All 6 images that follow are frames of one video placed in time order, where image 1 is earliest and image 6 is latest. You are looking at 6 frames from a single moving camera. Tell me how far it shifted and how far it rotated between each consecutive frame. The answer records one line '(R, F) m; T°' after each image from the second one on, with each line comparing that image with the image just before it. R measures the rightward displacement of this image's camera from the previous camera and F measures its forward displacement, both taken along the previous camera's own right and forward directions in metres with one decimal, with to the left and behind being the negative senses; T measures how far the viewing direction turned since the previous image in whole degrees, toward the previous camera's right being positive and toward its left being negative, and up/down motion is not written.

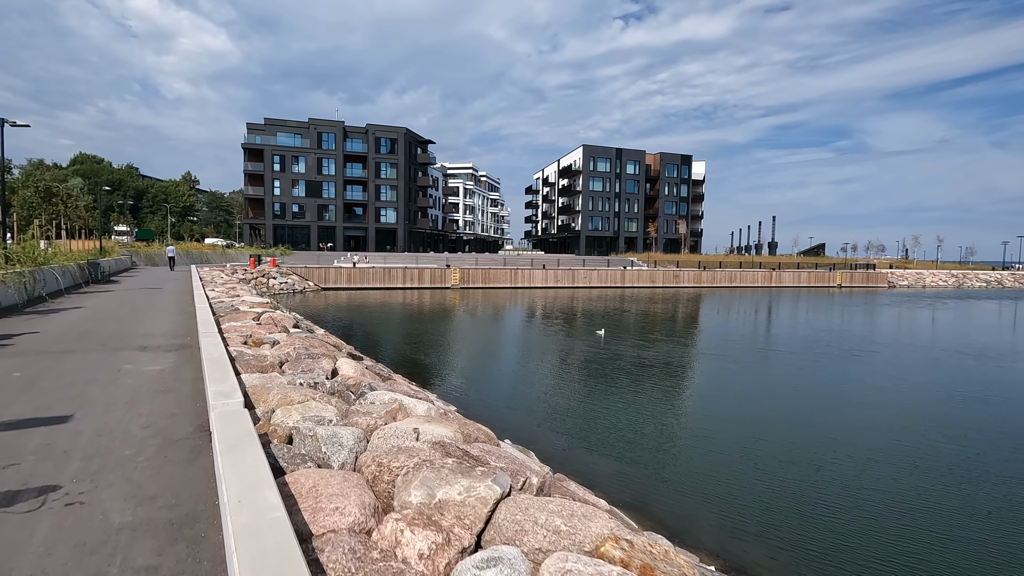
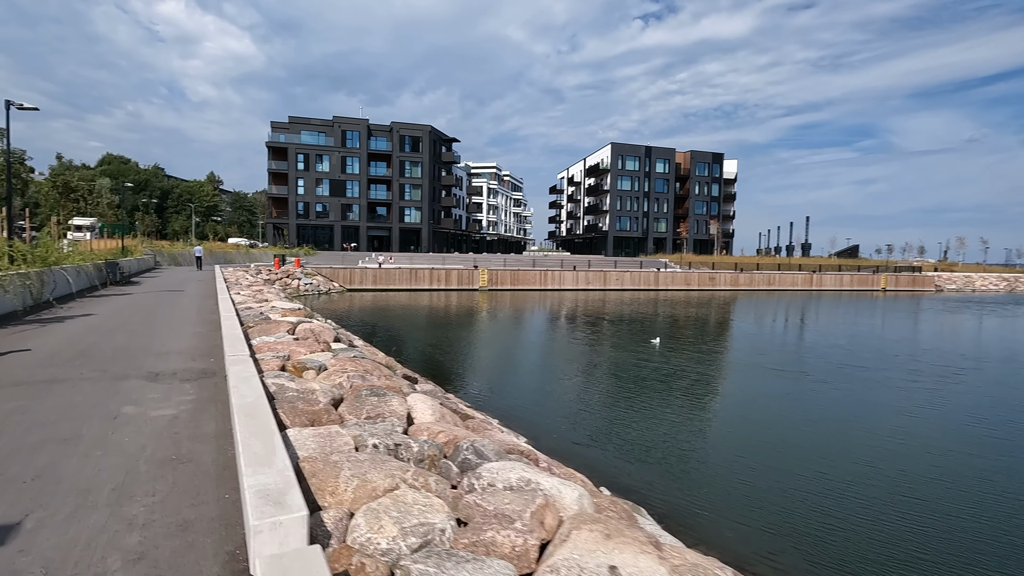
(-1.1, +1.8) m; -2°
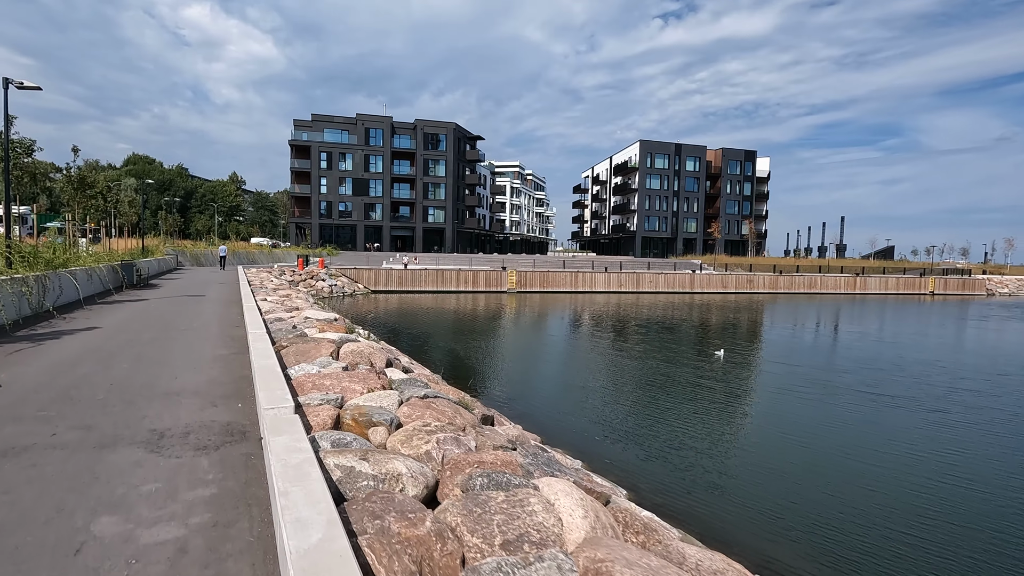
(-1.1, +1.8) m; -2°
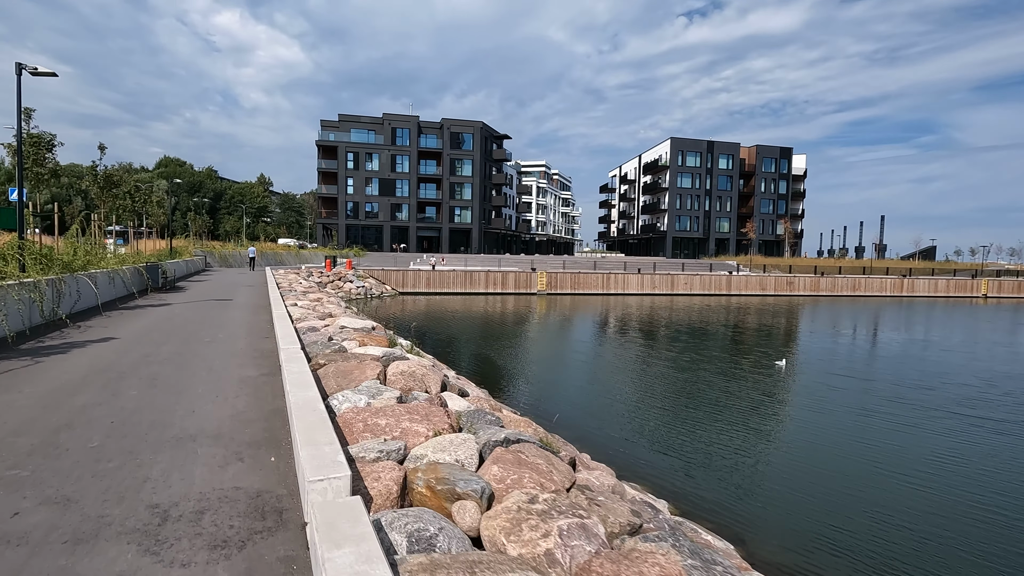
(-0.6, +1.2) m; -2°
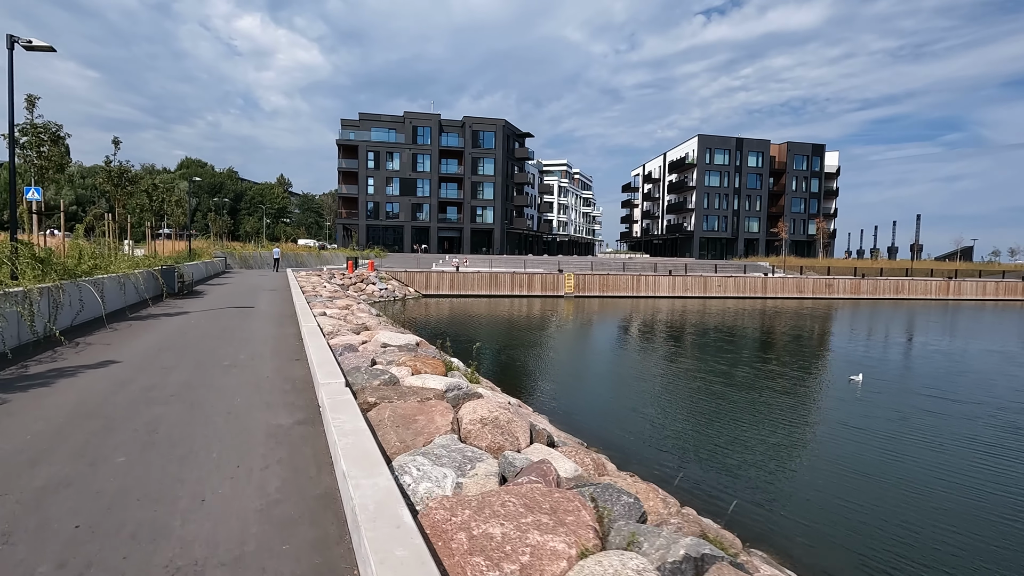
(-0.8, +1.5) m; -2°
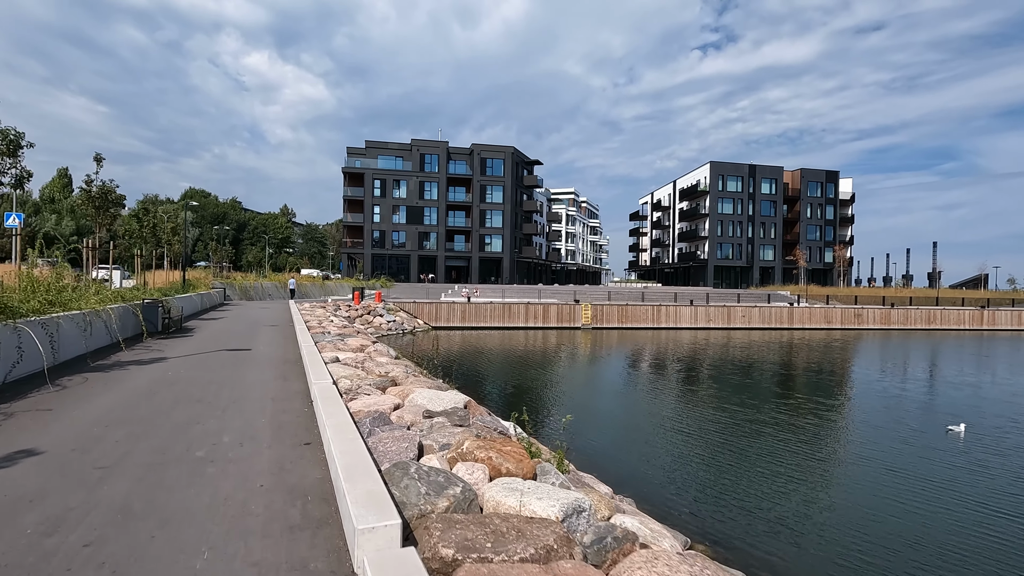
(-0.9, +2.1) m; 0°
